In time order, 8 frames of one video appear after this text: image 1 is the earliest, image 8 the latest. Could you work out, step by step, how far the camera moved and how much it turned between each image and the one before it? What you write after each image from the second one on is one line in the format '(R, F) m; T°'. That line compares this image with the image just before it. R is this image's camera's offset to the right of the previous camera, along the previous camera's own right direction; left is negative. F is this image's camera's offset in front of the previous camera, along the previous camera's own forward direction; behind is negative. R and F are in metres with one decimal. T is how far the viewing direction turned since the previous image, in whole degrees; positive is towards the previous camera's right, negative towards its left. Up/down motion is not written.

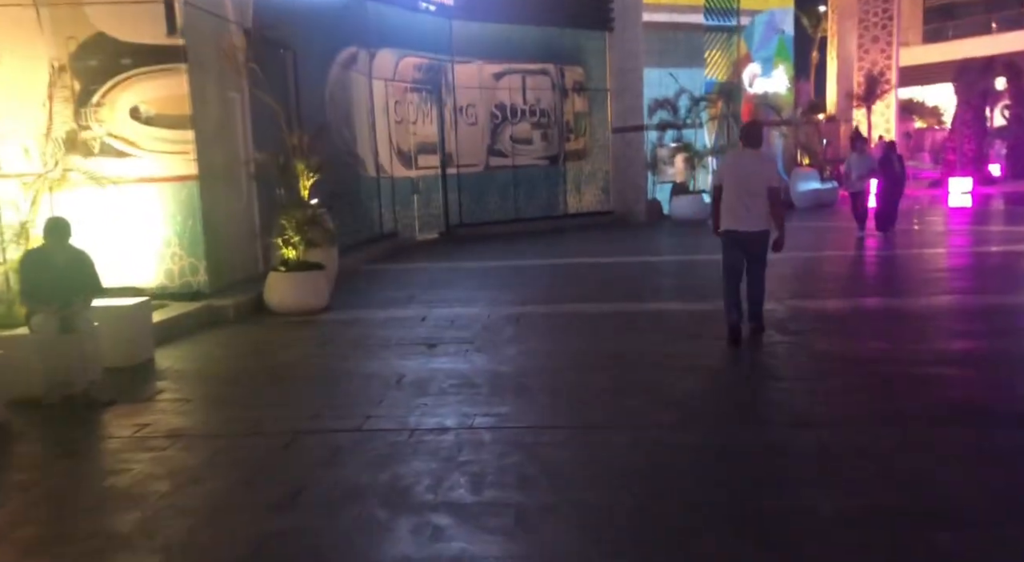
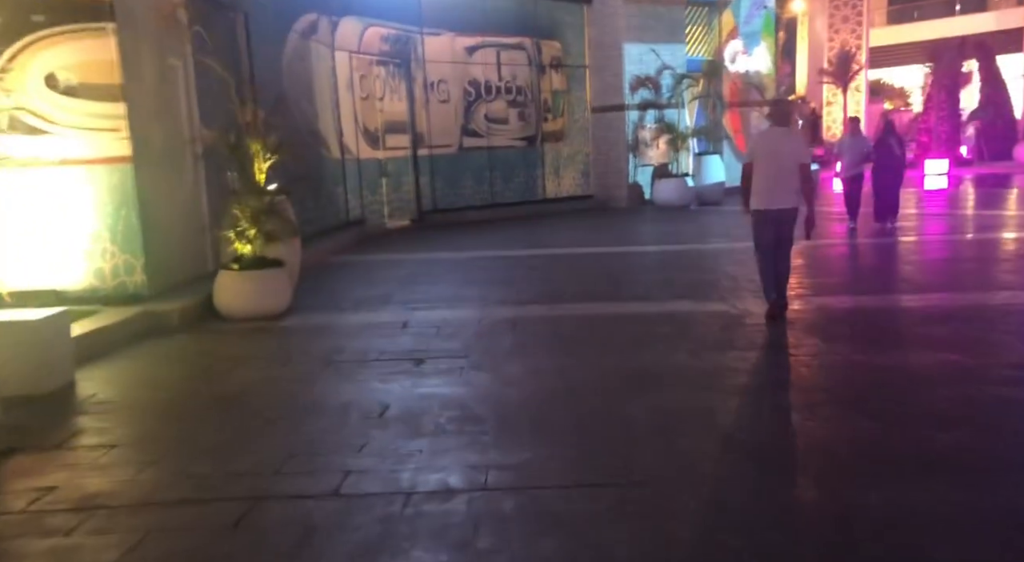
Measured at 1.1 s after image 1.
(-0.3, +1.4) m; +2°
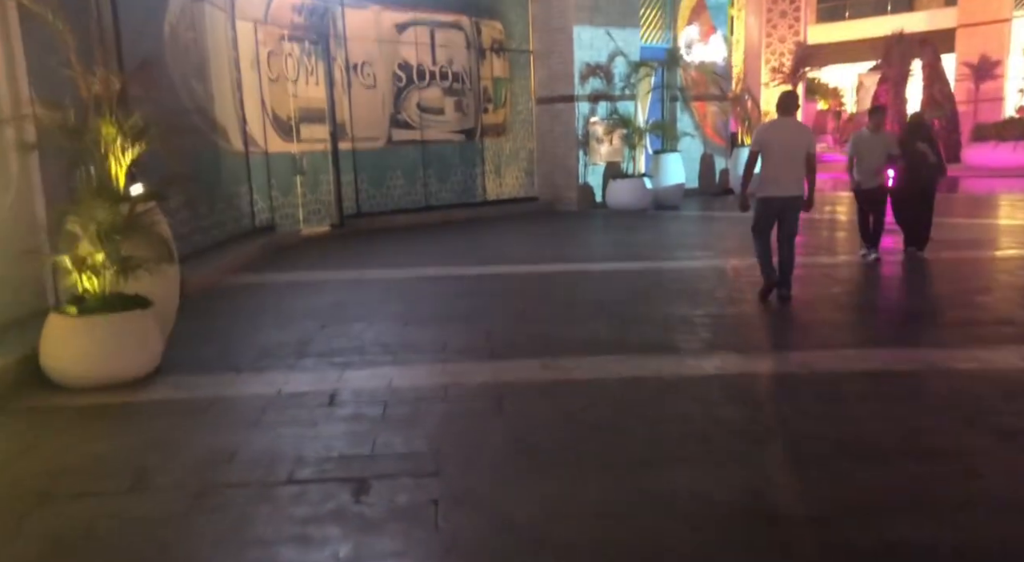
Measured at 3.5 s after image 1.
(-0.4, +2.6) m; +5°
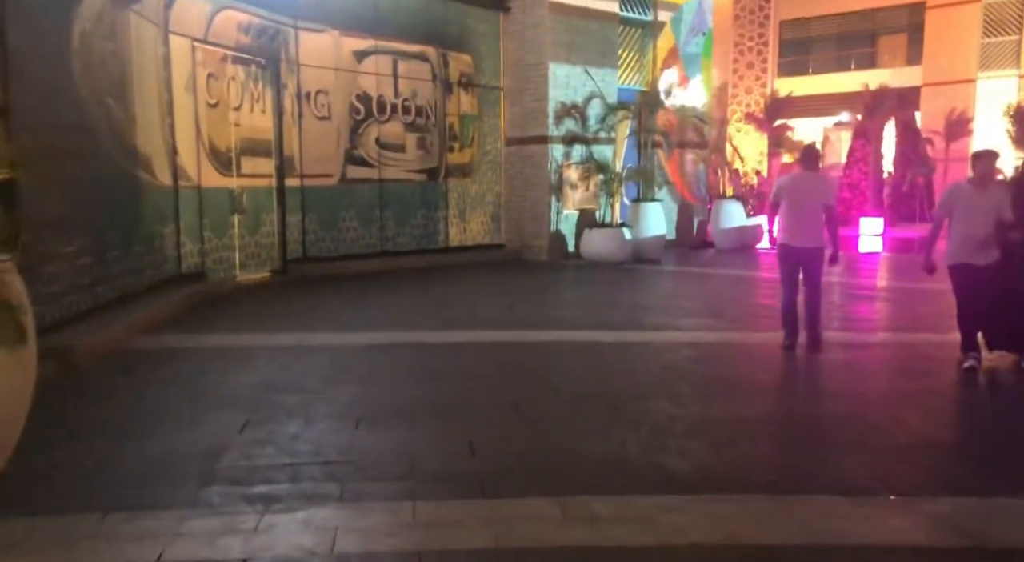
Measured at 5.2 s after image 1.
(-0.2, +1.8) m; +3°
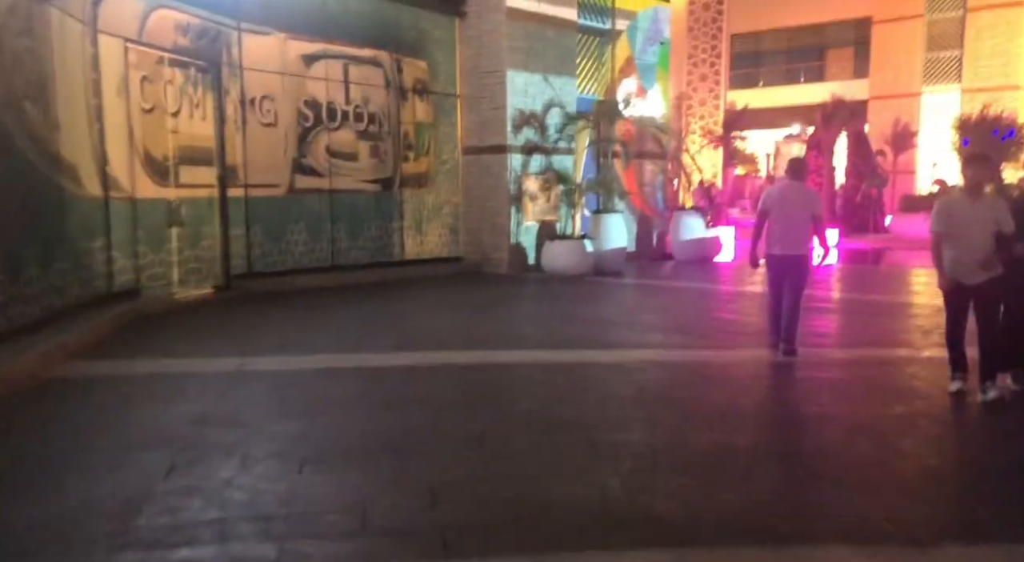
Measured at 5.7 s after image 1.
(-0.1, +0.7) m; +3°
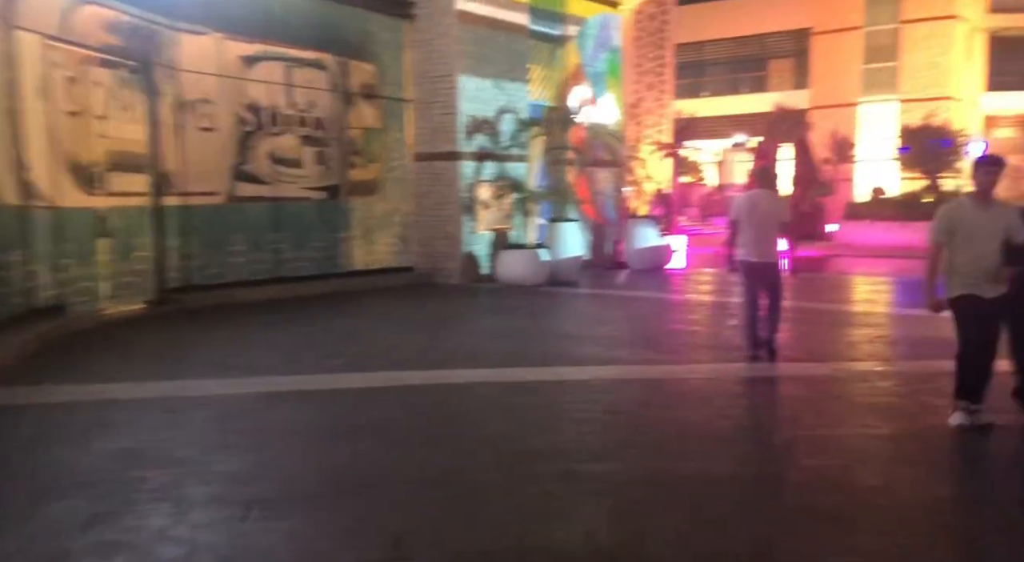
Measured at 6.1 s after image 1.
(-0.1, +0.6) m; +3°
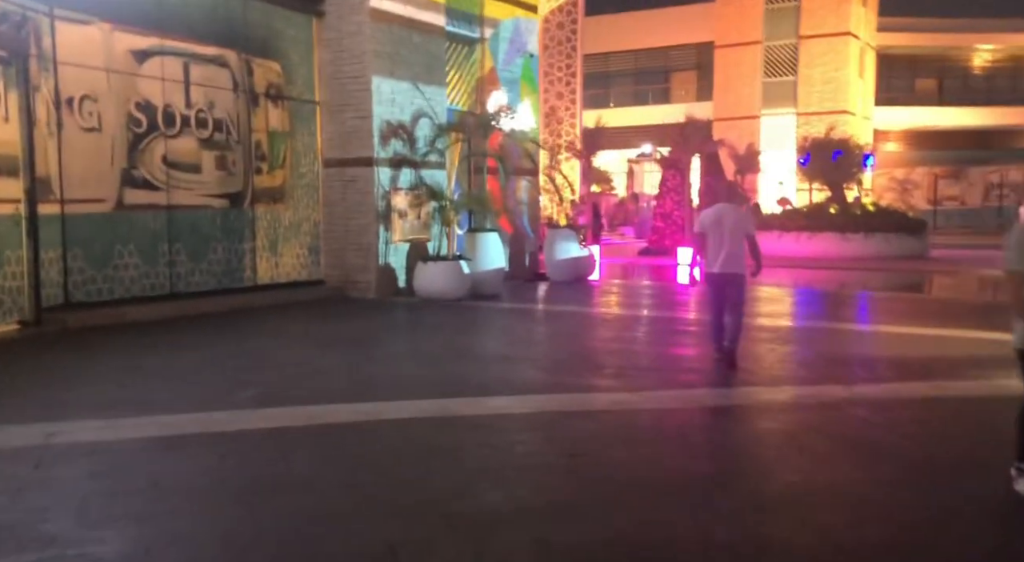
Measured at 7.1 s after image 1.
(-0.2, +1.0) m; +6°
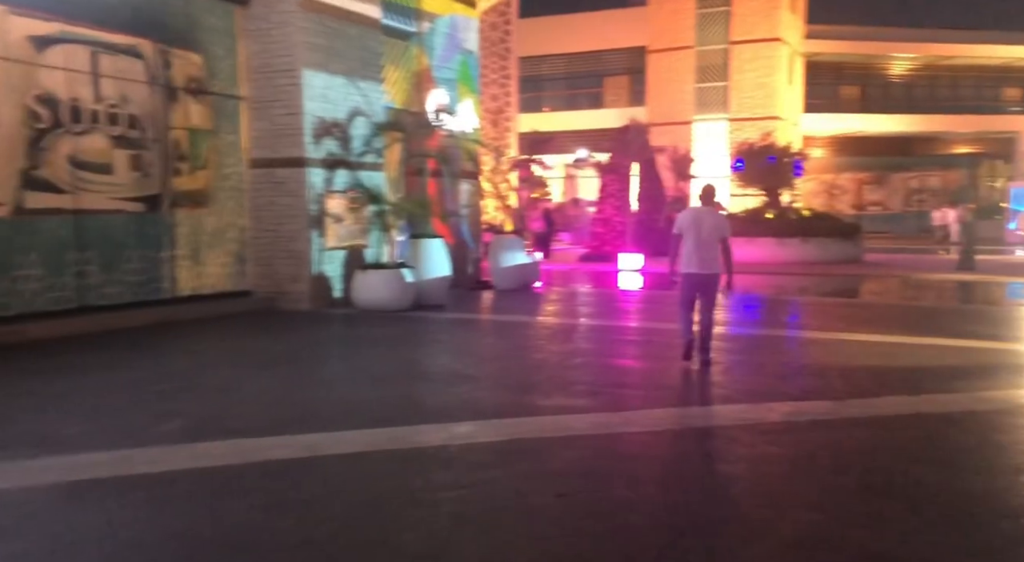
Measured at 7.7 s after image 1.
(-0.3, +1.0) m; +4°
